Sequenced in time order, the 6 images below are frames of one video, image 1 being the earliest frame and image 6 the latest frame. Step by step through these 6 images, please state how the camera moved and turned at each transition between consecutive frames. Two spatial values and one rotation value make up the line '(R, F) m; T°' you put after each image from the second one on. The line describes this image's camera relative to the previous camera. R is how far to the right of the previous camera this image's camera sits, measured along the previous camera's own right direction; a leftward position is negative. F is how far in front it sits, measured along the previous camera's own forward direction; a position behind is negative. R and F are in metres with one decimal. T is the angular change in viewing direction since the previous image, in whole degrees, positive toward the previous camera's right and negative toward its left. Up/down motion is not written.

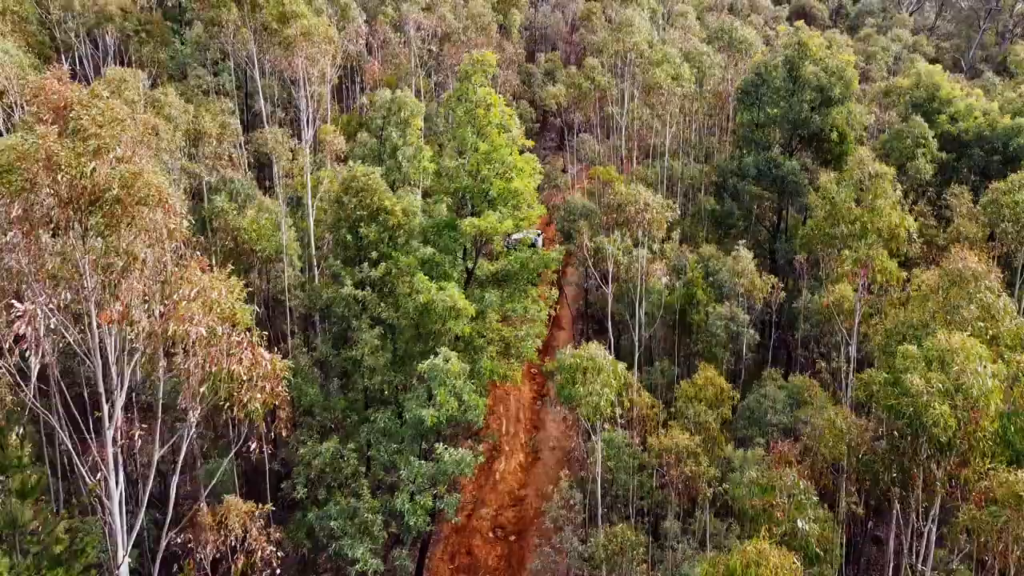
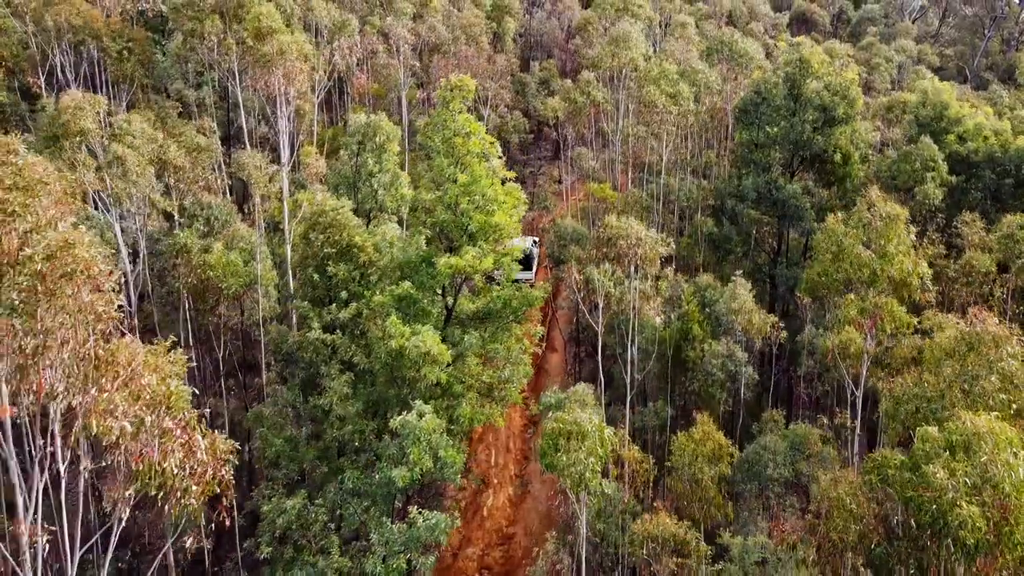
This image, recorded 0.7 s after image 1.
(+0.4, +1.4) m; 0°
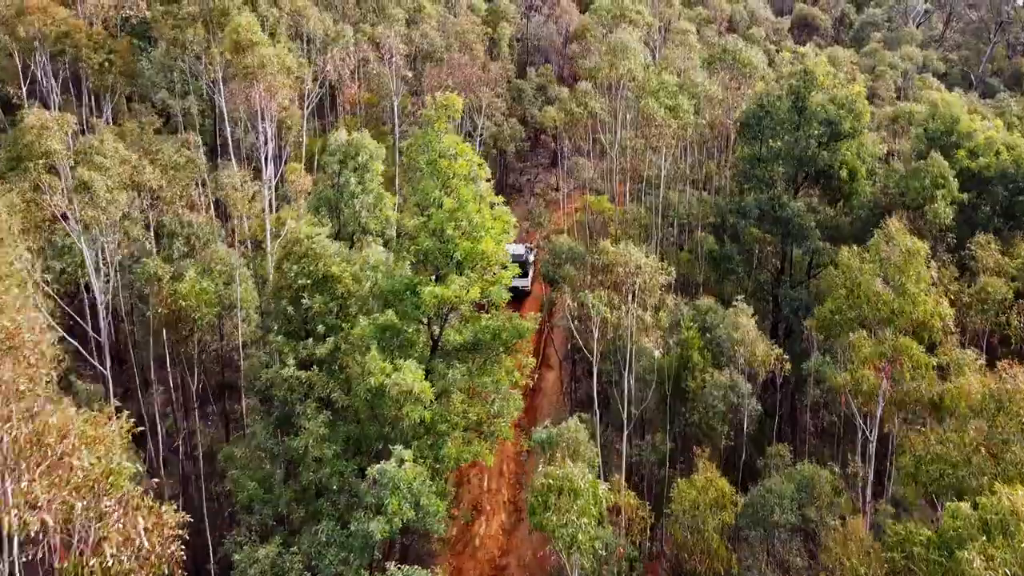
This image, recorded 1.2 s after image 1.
(+0.2, +1.2) m; 0°
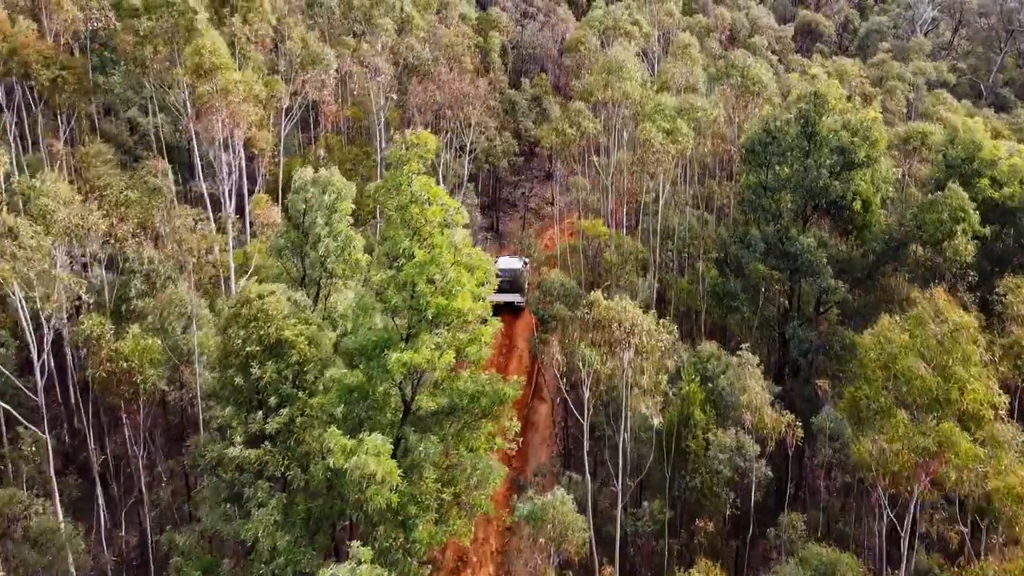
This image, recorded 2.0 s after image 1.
(+0.3, +2.1) m; 0°
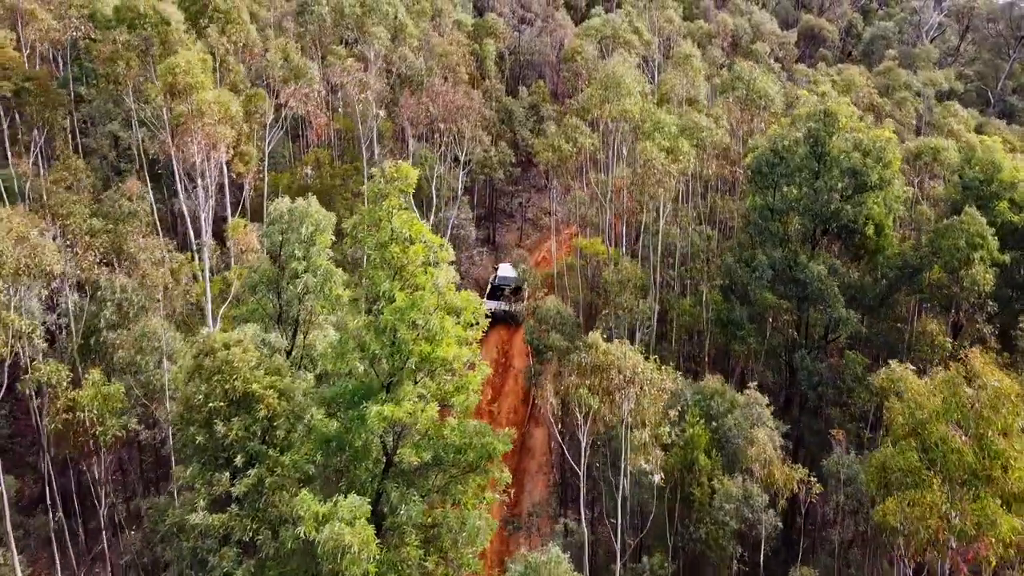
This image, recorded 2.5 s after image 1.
(+0.2, +1.4) m; 0°
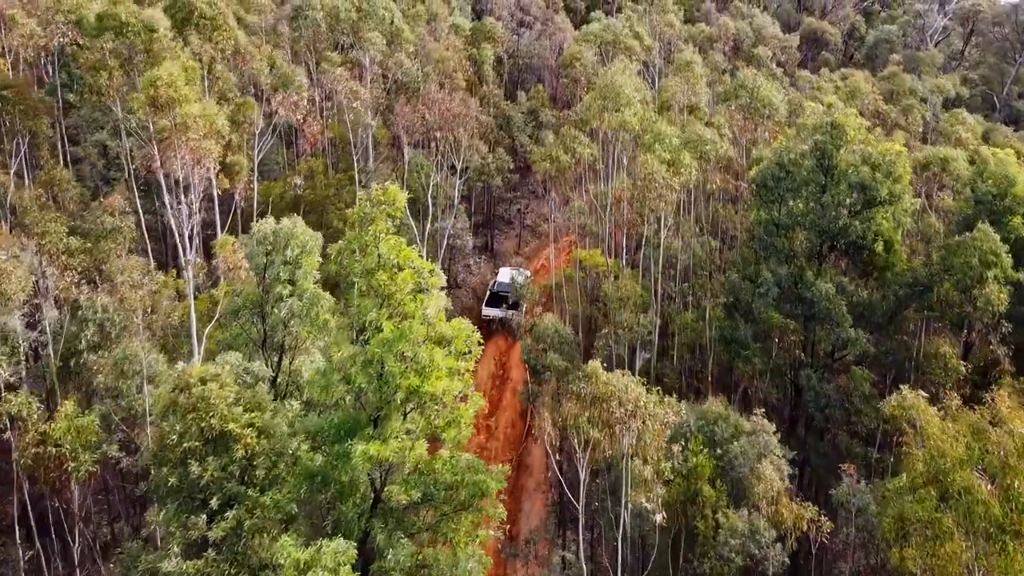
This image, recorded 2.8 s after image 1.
(+0.1, +0.8) m; 0°
